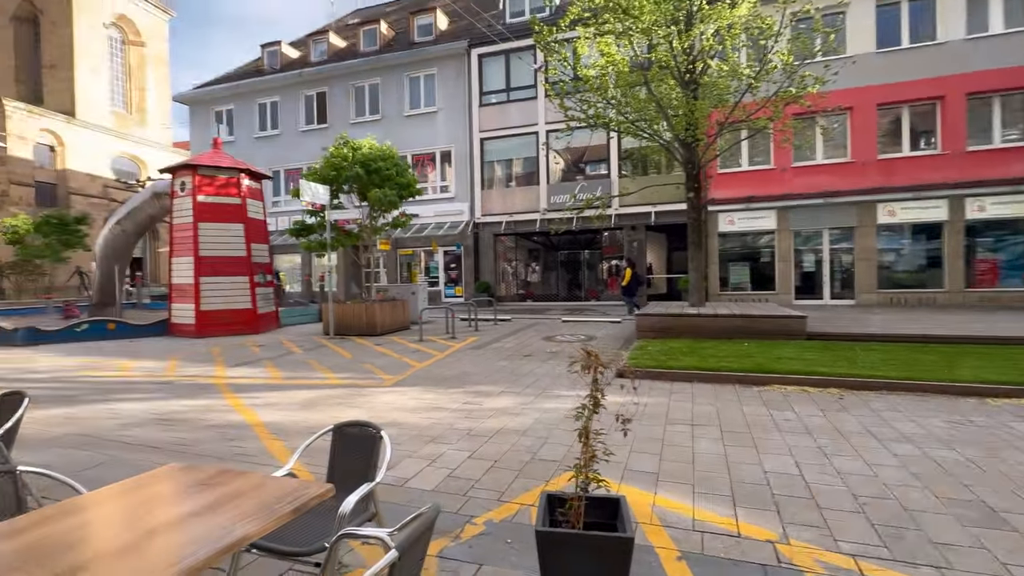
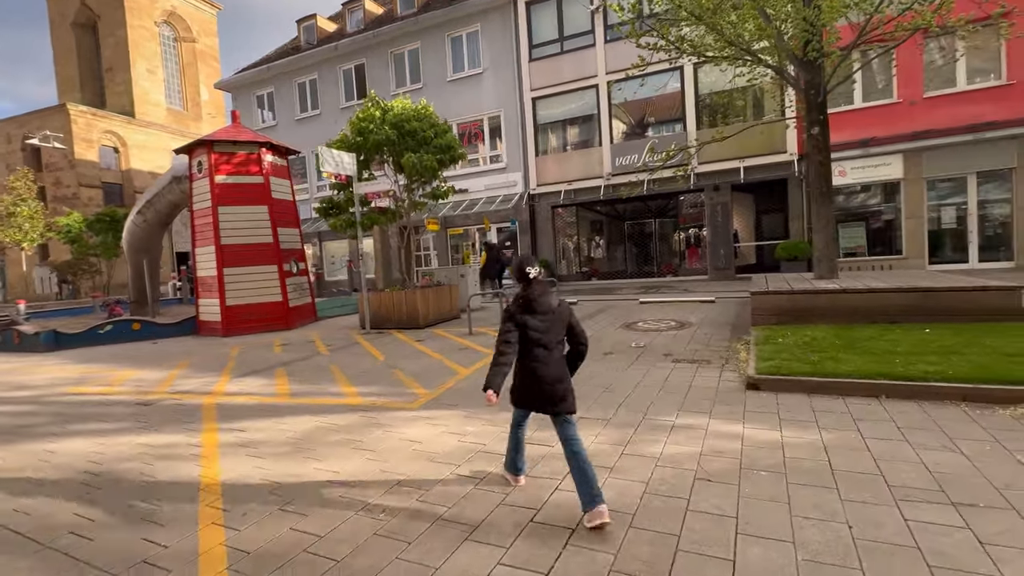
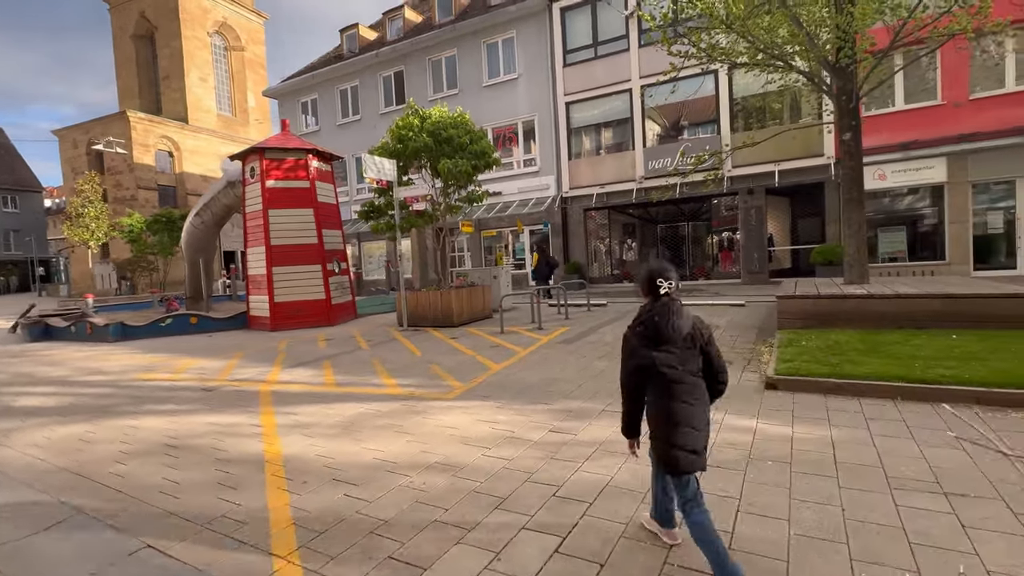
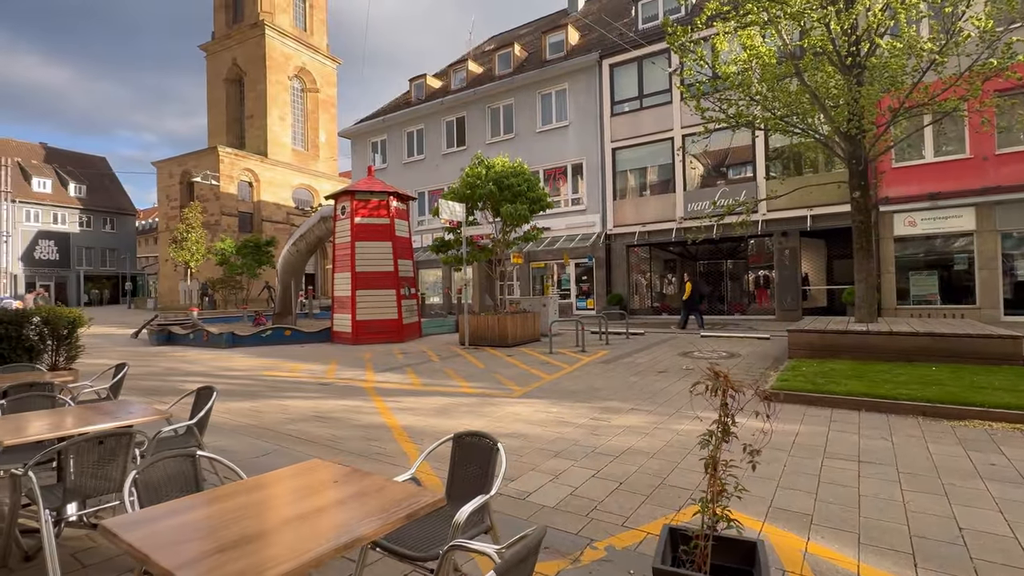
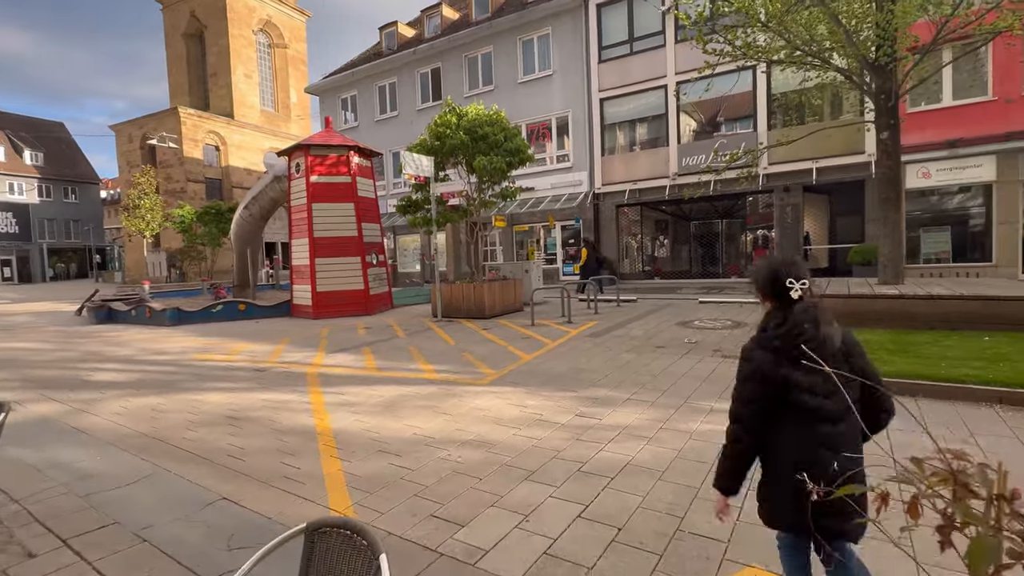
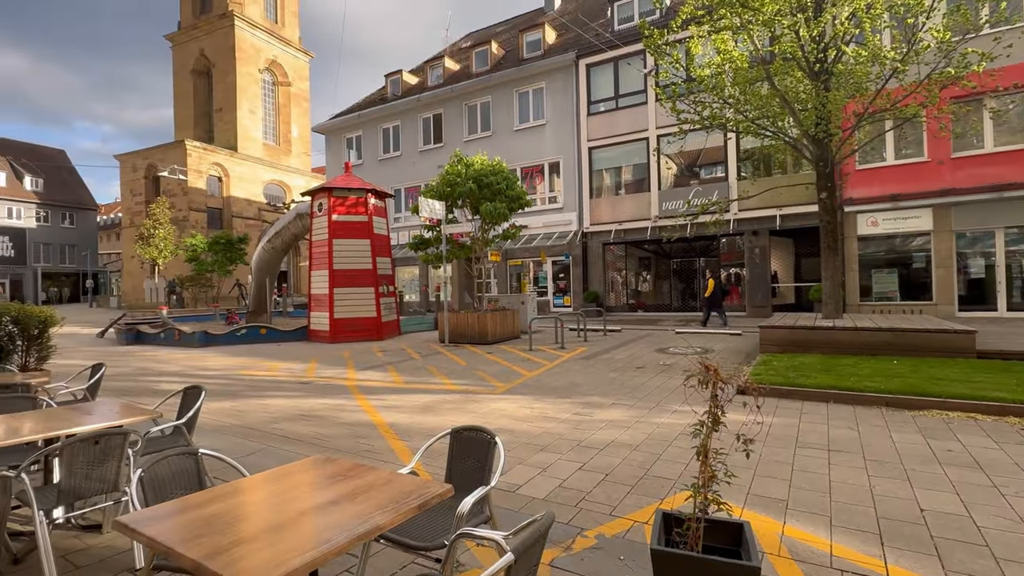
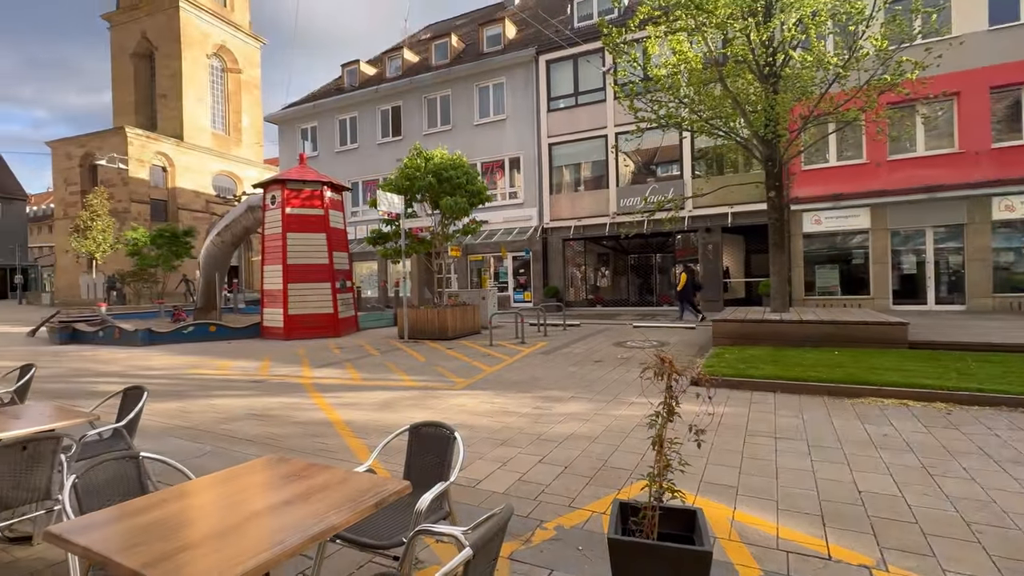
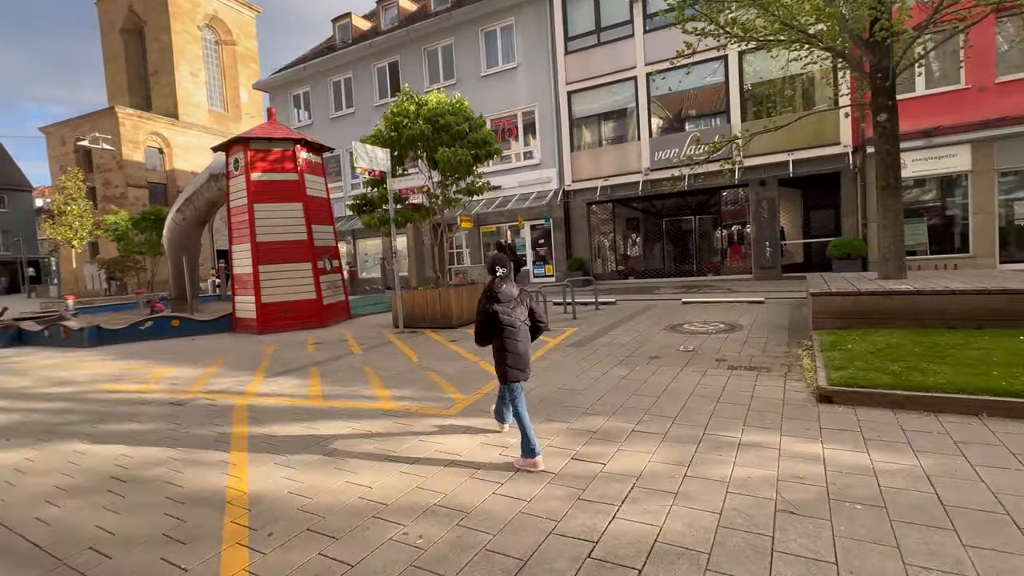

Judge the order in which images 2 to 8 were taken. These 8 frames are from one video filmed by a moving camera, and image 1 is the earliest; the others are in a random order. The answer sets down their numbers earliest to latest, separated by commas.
7, 6, 4, 5, 3, 2, 8
